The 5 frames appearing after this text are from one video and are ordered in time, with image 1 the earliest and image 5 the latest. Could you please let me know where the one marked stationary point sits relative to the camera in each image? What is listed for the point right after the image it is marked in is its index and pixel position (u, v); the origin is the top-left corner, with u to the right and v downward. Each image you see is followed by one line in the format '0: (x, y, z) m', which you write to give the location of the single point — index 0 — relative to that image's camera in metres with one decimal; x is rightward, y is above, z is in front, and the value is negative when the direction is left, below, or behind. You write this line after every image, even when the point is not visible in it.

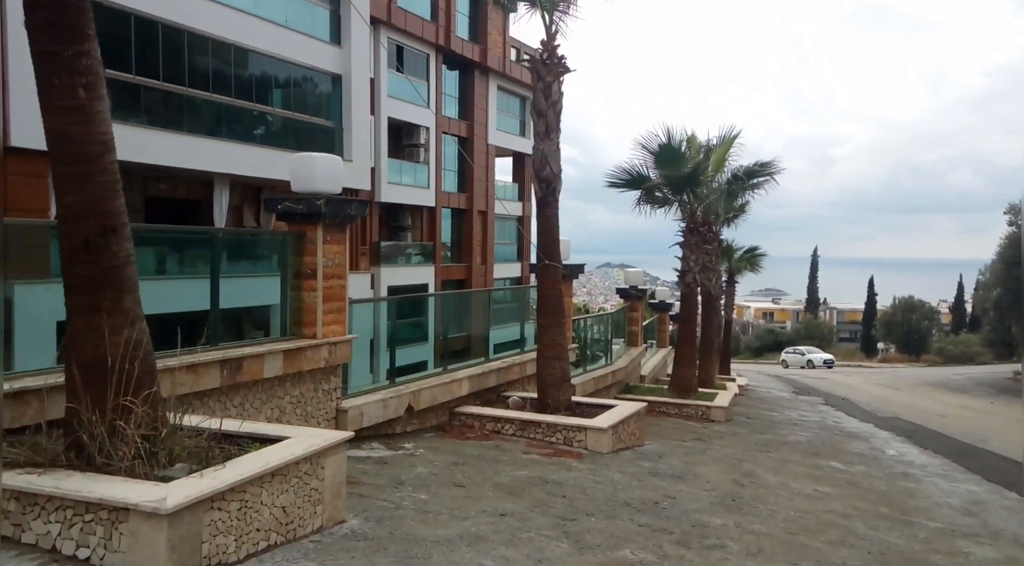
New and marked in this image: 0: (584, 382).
0: (+1.3, -1.8, +13.6) m
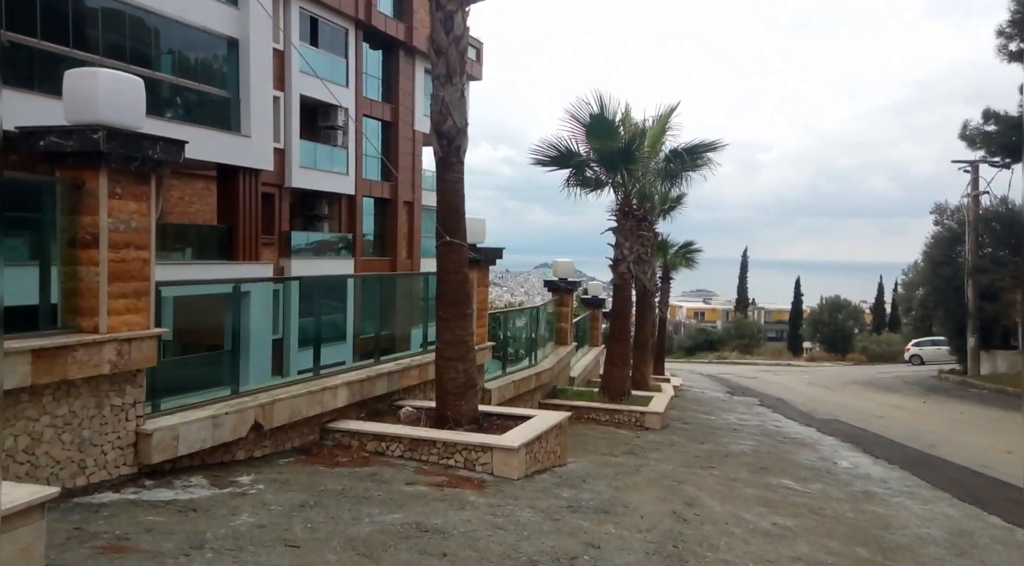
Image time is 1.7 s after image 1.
0: (-0.2, -1.6, +11.7) m
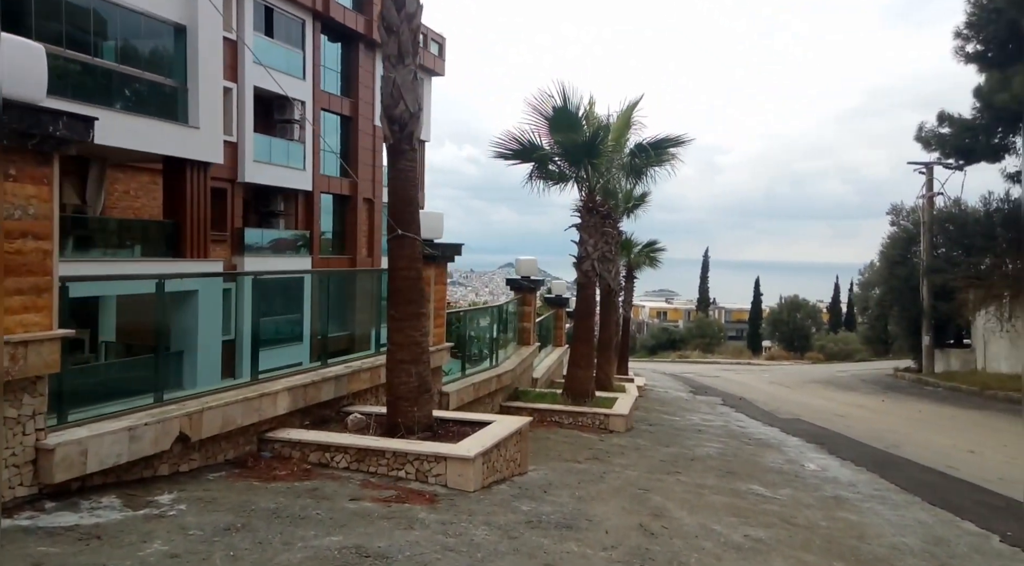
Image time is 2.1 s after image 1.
0: (-0.8, -1.6, +11.2) m
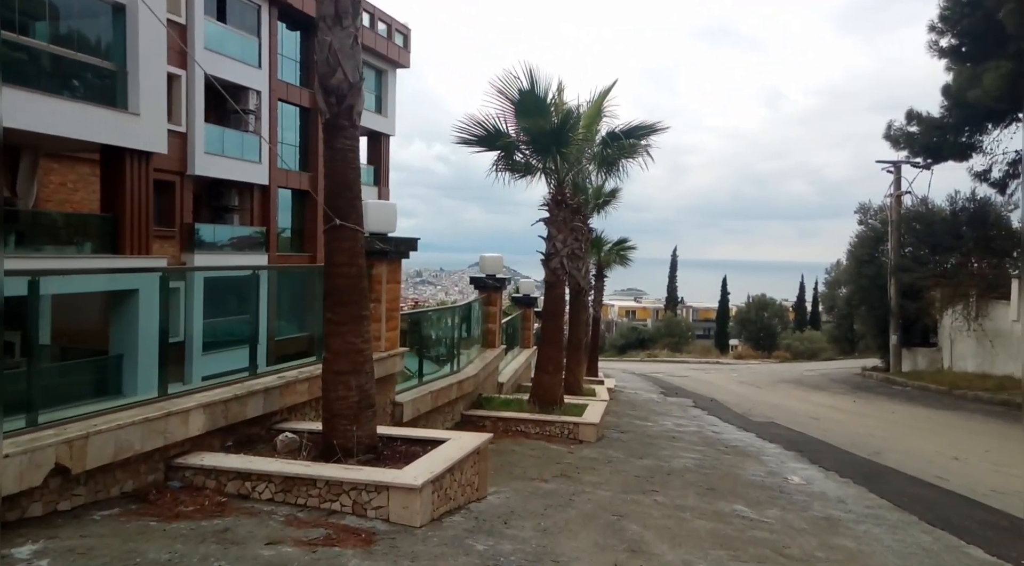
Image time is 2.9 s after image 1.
0: (-1.3, -1.5, +10.2) m
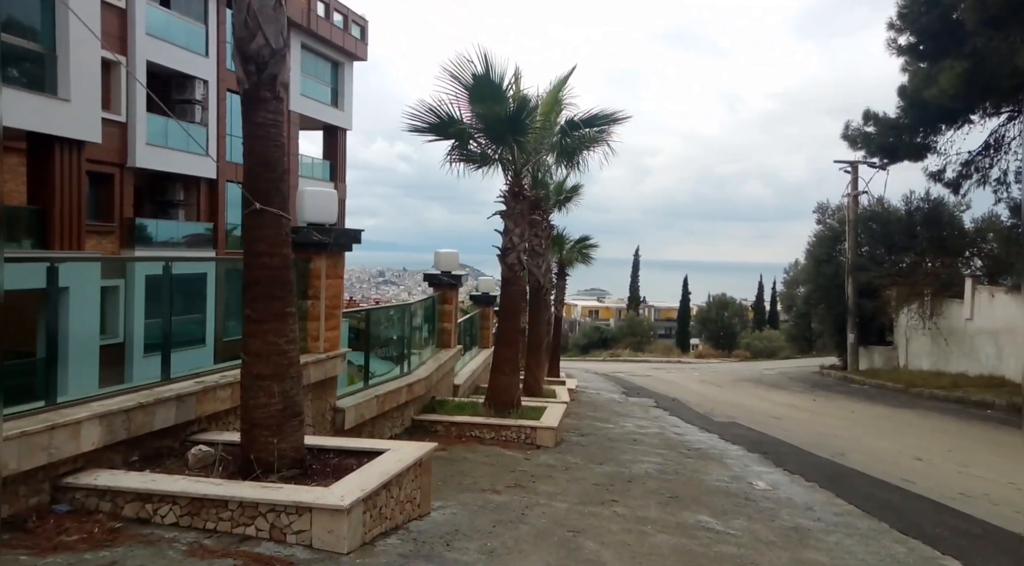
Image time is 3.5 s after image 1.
0: (-1.9, -1.5, +9.4) m
